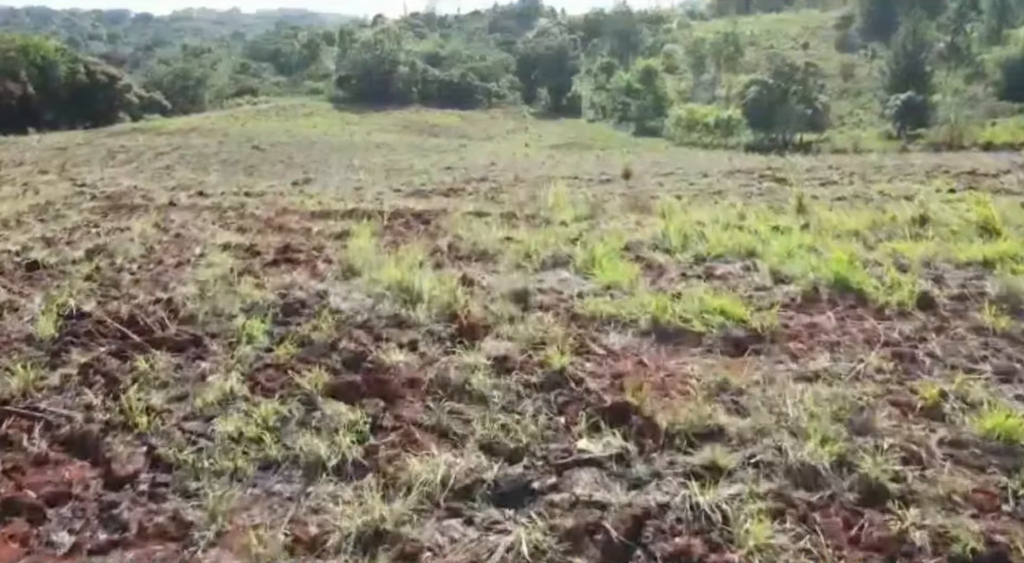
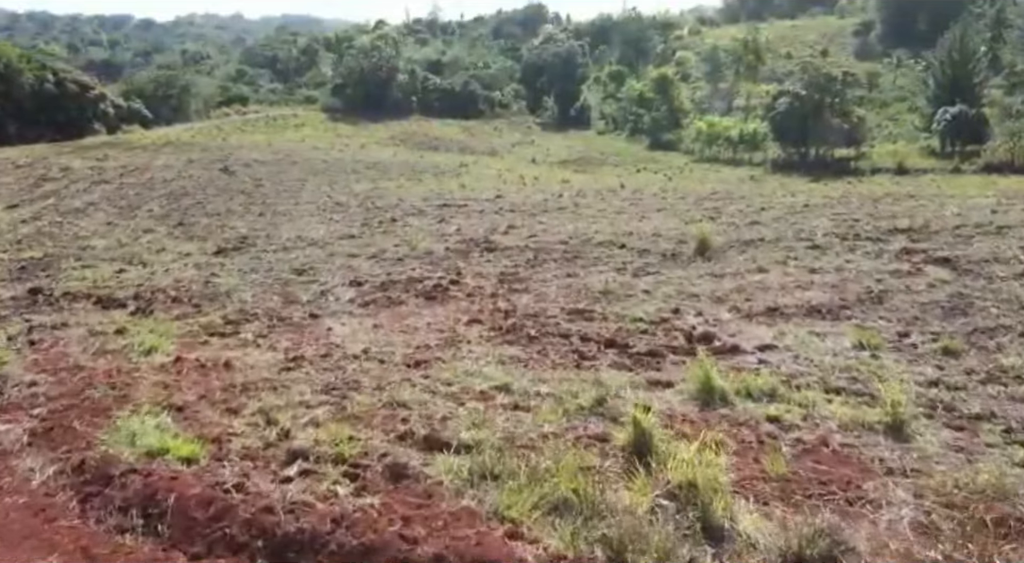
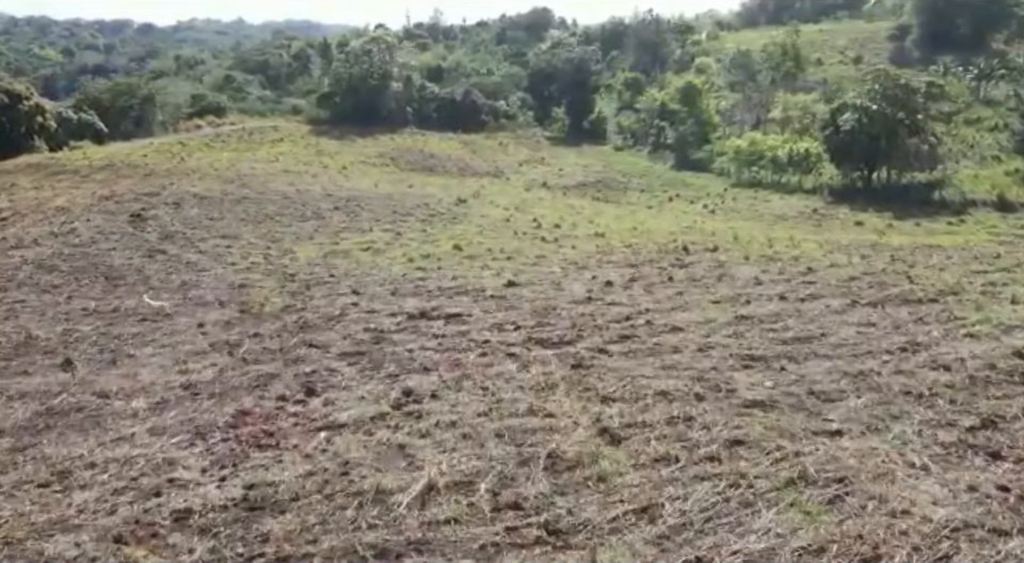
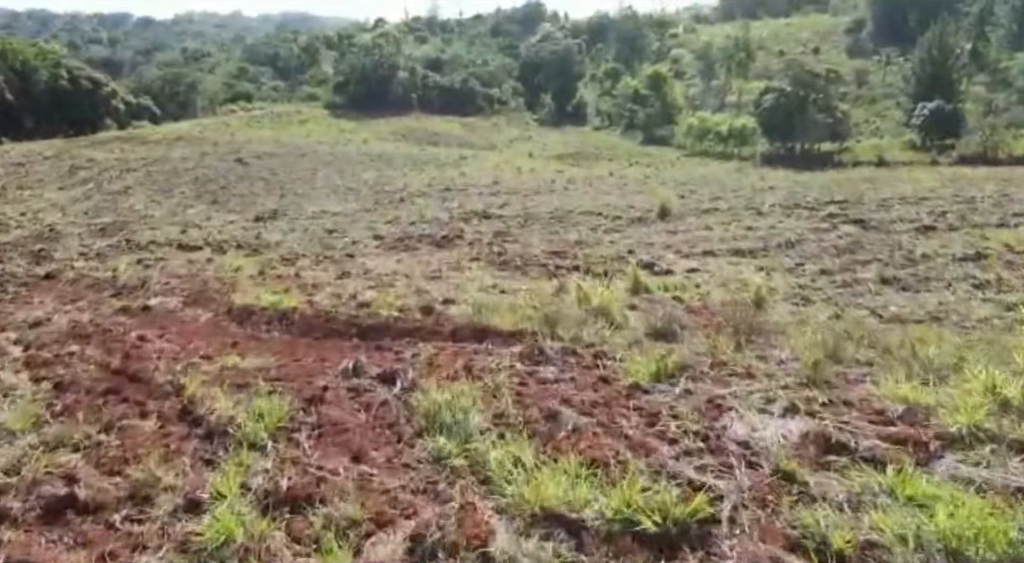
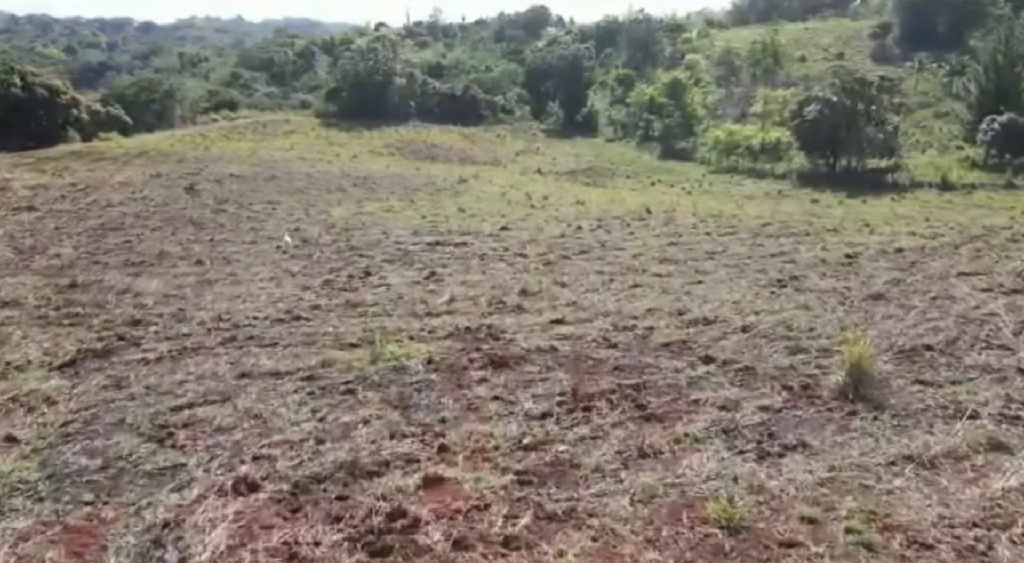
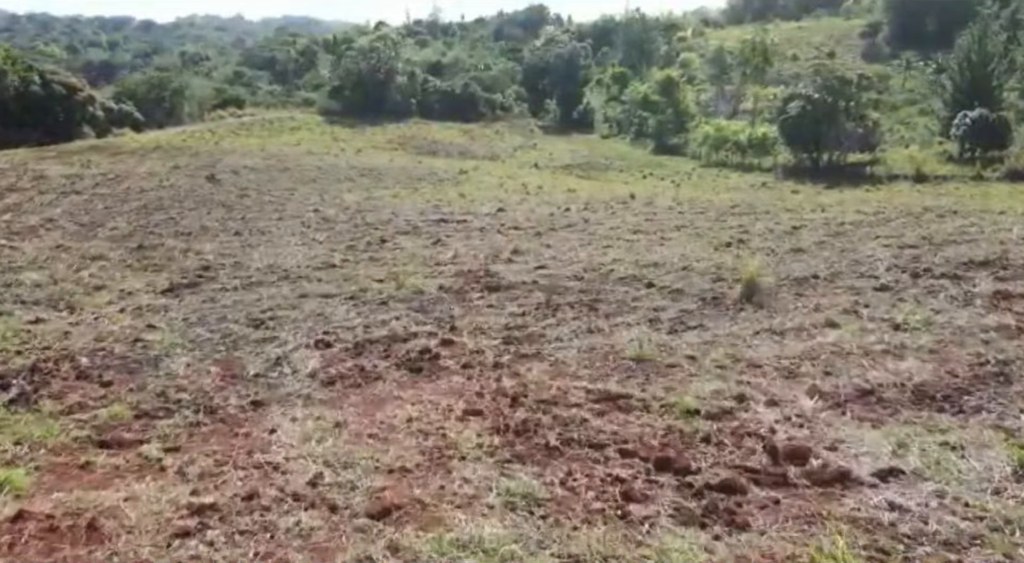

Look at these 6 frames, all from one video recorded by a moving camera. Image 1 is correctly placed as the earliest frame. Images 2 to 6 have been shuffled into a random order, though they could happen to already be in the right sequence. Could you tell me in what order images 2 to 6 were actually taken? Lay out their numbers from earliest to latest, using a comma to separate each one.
4, 2, 6, 5, 3
